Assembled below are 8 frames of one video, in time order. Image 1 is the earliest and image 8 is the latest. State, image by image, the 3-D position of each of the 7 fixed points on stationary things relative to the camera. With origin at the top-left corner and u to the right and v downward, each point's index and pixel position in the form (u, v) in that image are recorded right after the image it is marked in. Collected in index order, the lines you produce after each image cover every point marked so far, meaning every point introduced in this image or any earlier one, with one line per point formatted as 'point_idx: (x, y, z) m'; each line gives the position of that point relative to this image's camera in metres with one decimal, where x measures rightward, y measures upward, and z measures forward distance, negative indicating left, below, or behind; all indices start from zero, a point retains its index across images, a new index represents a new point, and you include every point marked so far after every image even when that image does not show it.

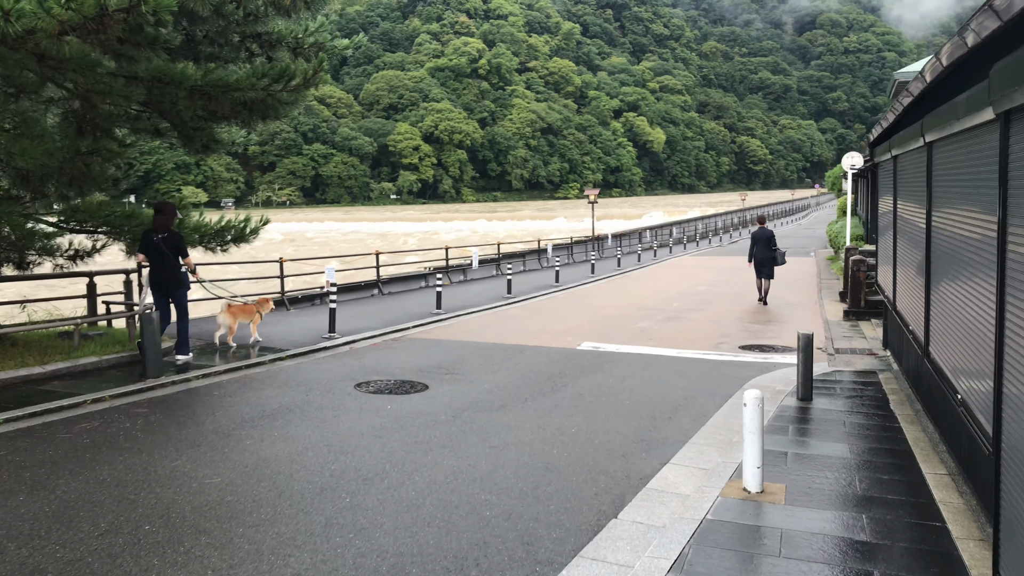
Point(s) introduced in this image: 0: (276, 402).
0: (-2.2, -1.1, +6.4) m
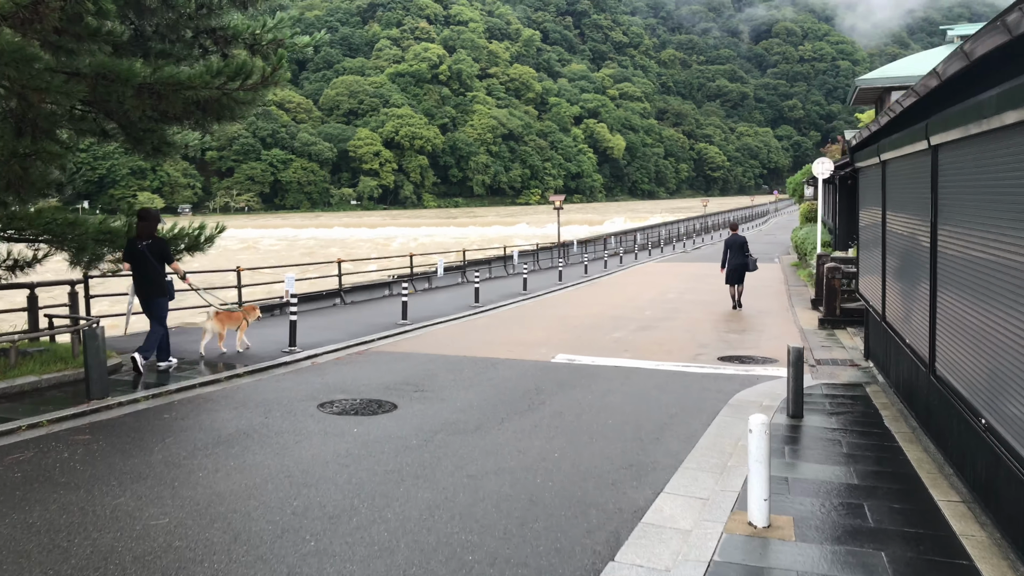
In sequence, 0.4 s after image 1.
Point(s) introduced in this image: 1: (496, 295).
0: (-2.4, -1.2, +5.9) m
1: (-0.4, -0.2, +15.5) m
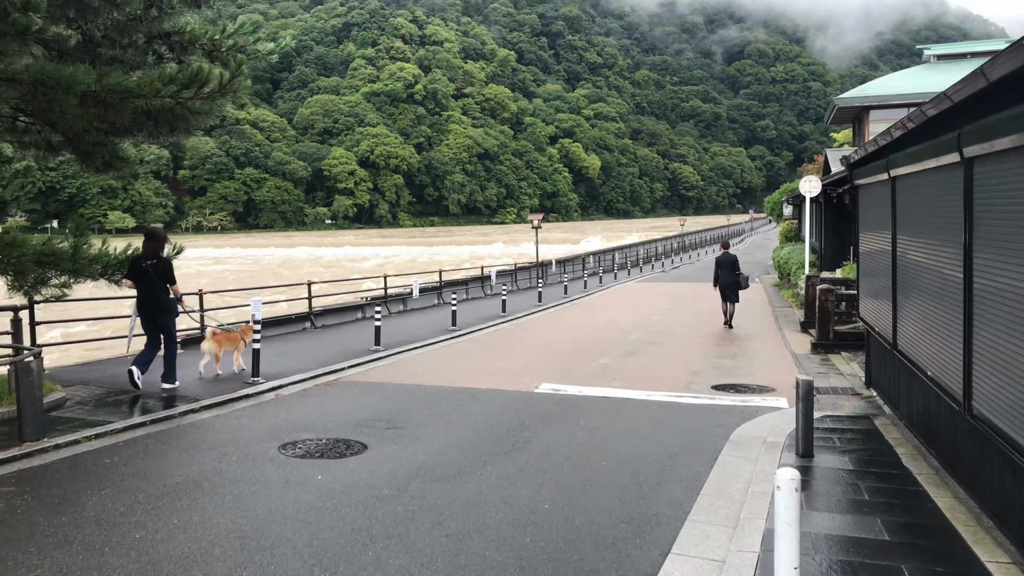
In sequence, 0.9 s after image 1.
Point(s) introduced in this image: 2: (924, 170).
0: (-2.6, -1.4, +5.2) m
1: (-0.9, -0.6, +15.0) m
2: (+3.0, +0.9, +5.0) m
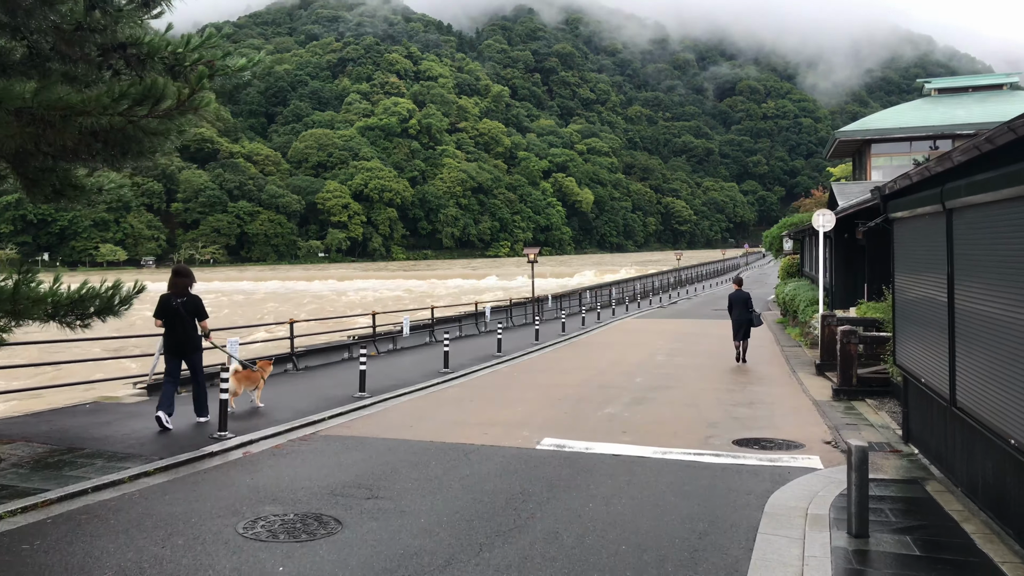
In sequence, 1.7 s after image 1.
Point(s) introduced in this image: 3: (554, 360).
0: (-2.6, -1.7, +4.4) m
1: (-1.0, -1.4, +14.1) m
2: (+3.0, +0.5, +4.3) m
3: (+0.8, -1.4, +13.5) m
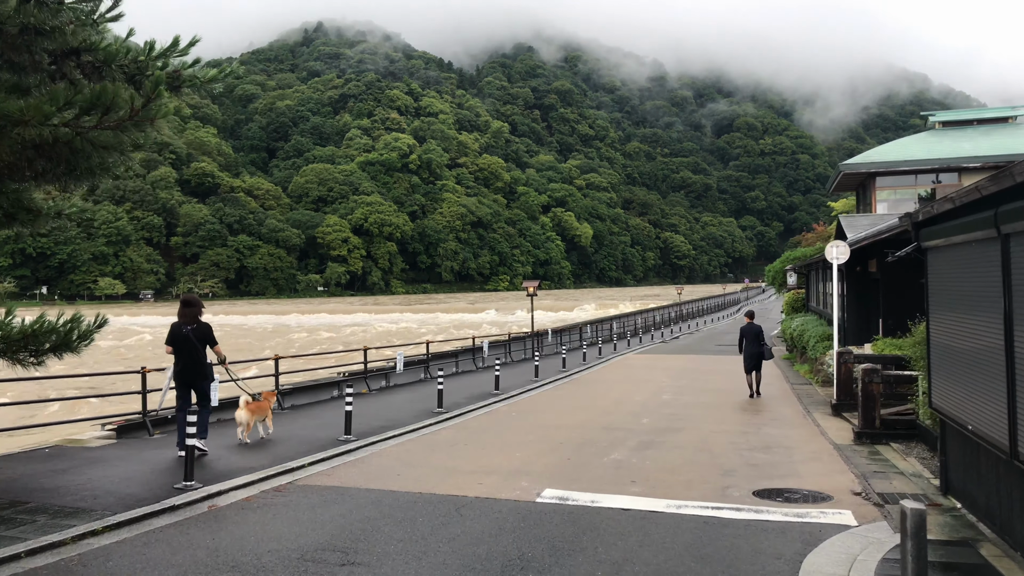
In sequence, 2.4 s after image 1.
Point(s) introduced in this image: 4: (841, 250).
0: (-2.6, -1.9, +3.7) m
1: (-1.0, -2.1, +13.4) m
2: (+3.0, +0.4, +3.7) m
3: (+0.8, -2.1, +12.8) m
4: (+5.5, +0.6, +11.5) m
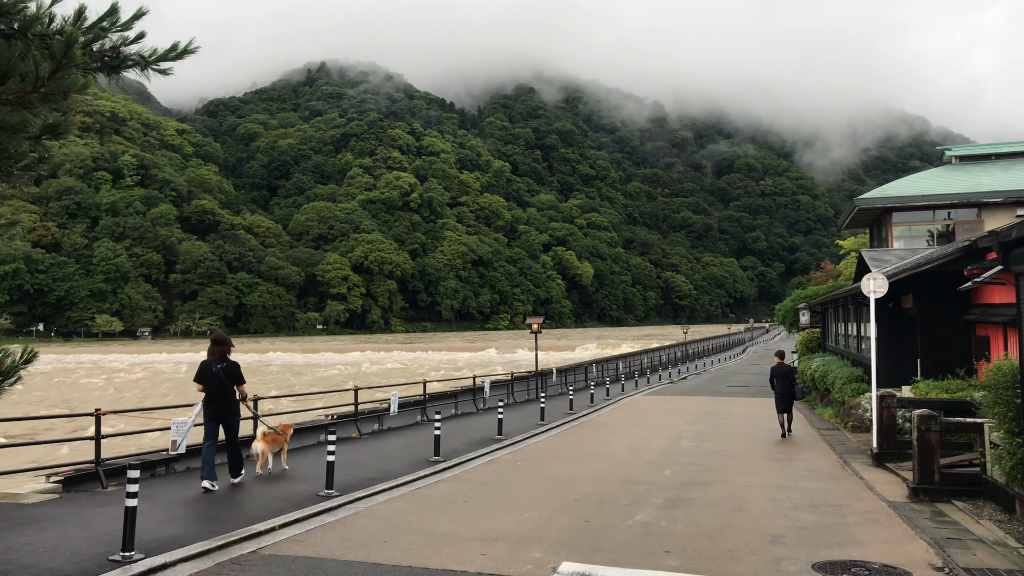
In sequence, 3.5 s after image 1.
0: (-2.5, -2.0, +2.5) m
1: (-0.9, -2.7, +12.2) m
2: (+3.1, +0.3, +2.7) m
3: (+0.9, -2.7, +11.6) m
4: (+5.6, +0.1, +10.5) m
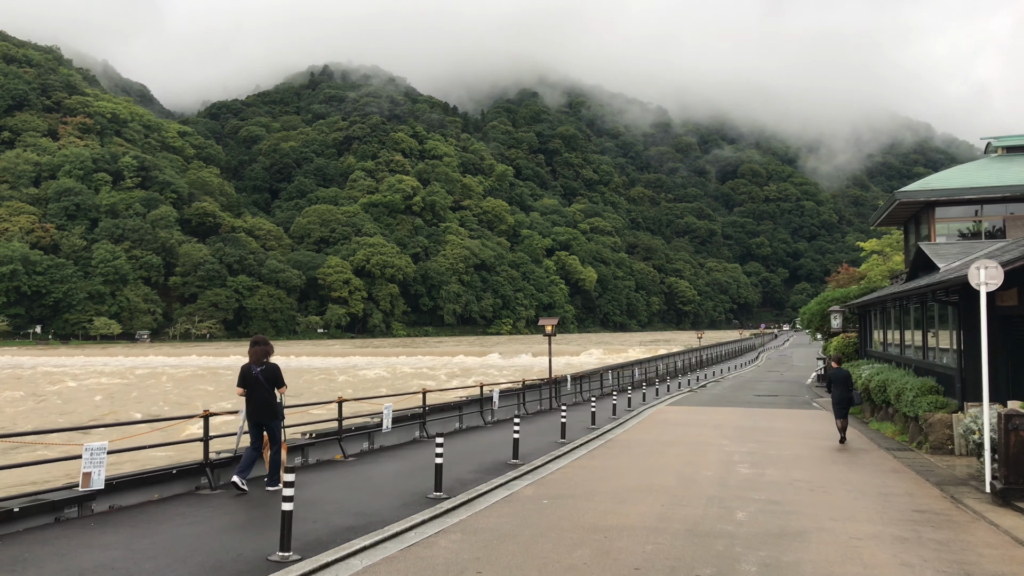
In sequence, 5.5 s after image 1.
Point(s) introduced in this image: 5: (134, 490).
0: (-2.1, -1.8, +0.6) m
1: (-0.5, -2.6, +10.3) m
2: (+3.5, +0.4, +0.8) m
3: (+1.3, -2.6, +9.7) m
4: (+6.0, +0.1, +8.6) m
5: (-3.9, -2.2, +7.6) m
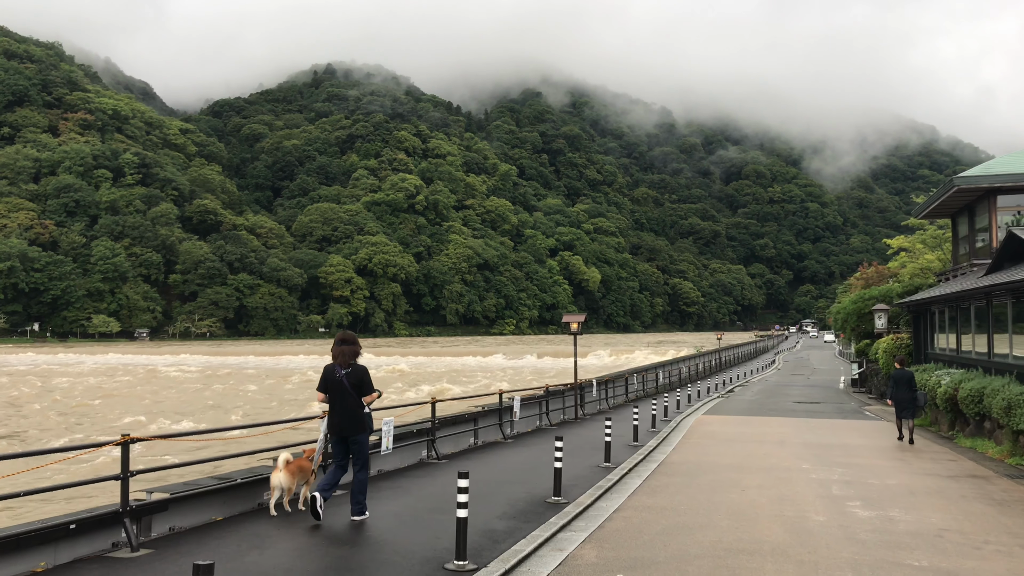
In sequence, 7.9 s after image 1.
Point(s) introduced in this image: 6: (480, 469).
0: (-1.5, -1.6, -1.3) m
1: (+0.2, -2.5, +8.4) m
2: (+4.2, +0.5, -1.1) m
3: (+2.0, -2.5, +7.8) m
4: (+6.7, +0.3, +6.7) m
5: (-3.2, -2.0, +5.7) m
6: (-0.1, -2.7, +10.9) m
